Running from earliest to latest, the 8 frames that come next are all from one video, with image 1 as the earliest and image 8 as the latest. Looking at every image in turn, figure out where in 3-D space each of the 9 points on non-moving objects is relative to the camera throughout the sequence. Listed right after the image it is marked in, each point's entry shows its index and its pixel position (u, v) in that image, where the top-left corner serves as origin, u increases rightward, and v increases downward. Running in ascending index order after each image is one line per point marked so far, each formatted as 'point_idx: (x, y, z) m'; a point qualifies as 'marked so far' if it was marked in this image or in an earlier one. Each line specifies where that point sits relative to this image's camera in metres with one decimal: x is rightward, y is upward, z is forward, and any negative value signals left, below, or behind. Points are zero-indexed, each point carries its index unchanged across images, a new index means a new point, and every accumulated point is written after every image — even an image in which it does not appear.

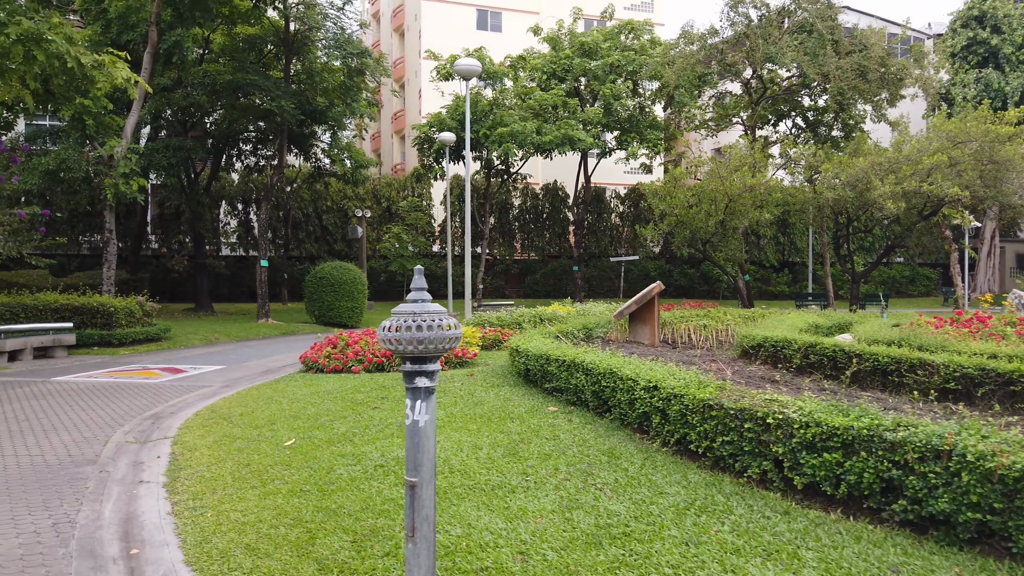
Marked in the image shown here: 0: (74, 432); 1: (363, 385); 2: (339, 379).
0: (-3.8, -1.3, +6.6) m
1: (-1.5, -1.0, +8.0) m
2: (-1.9, -1.0, +8.5) m
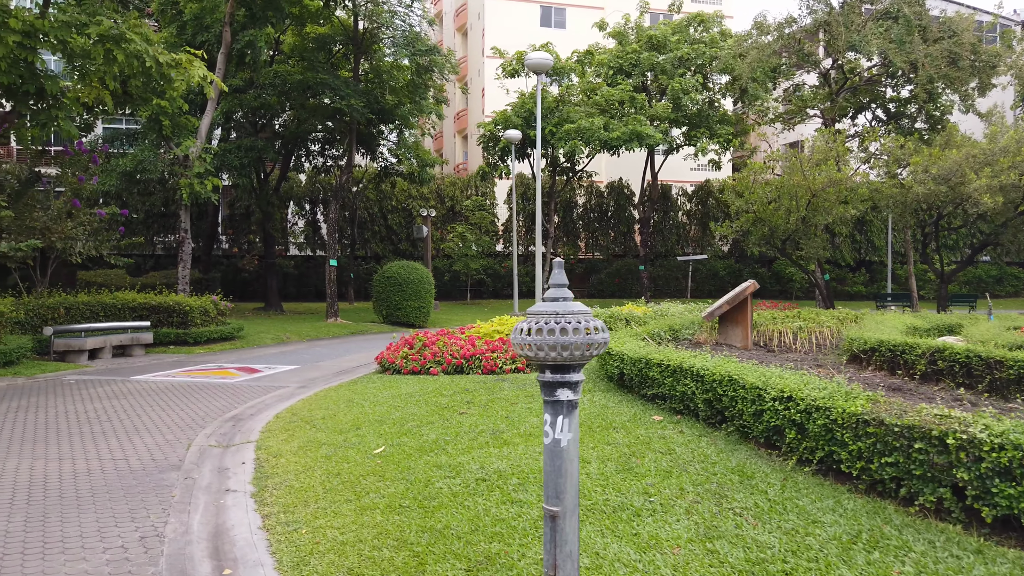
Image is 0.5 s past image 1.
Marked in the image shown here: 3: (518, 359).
0: (-3.0, -1.2, +6.4) m
1: (-0.7, -1.0, +7.6) m
2: (-1.0, -1.0, +8.2) m
3: (+0.1, -0.8, +8.8) m
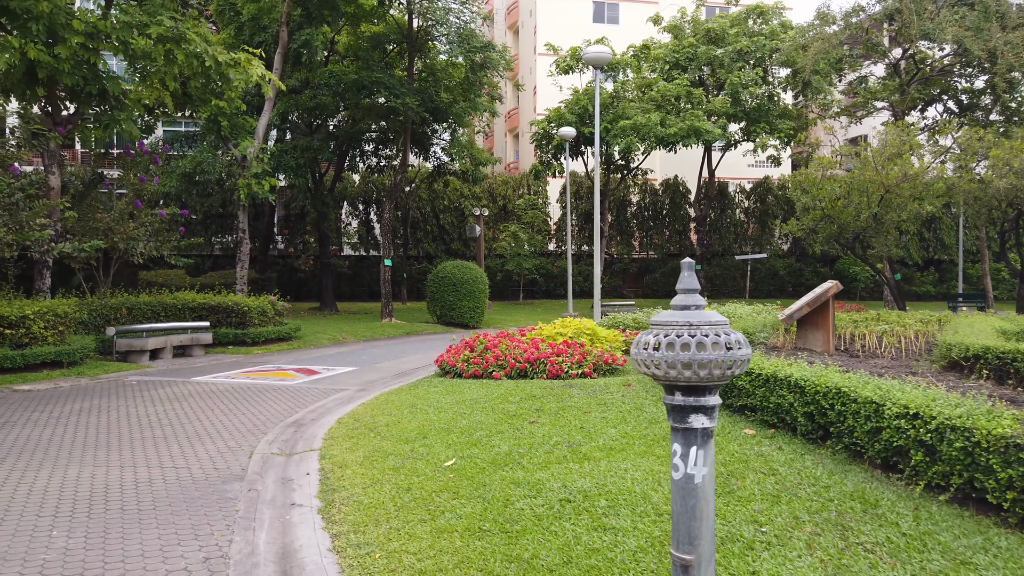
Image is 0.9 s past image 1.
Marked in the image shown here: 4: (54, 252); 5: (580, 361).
0: (-2.4, -1.3, +6.2) m
1: (0.0, -1.0, +7.3) m
2: (-0.3, -1.0, +7.9) m
3: (+0.8, -0.8, +8.4) m
4: (-7.0, +0.5, +11.6) m
5: (+0.7, -0.8, +8.4) m
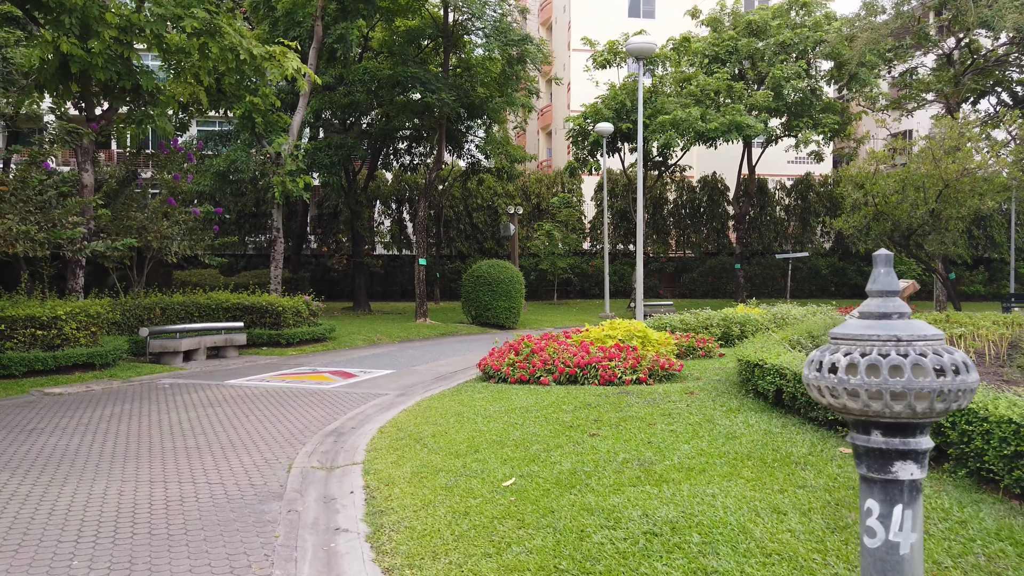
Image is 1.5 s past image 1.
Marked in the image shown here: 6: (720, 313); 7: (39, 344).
0: (-2.0, -1.3, +5.8) m
1: (+0.5, -1.0, +6.8) m
2: (+0.2, -1.0, +7.4) m
3: (+1.3, -0.8, +7.9) m
4: (-6.3, +0.6, +11.4) m
5: (+1.3, -0.8, +7.9) m
6: (+3.5, -0.4, +13.0) m
7: (-6.3, -0.7, +10.2) m
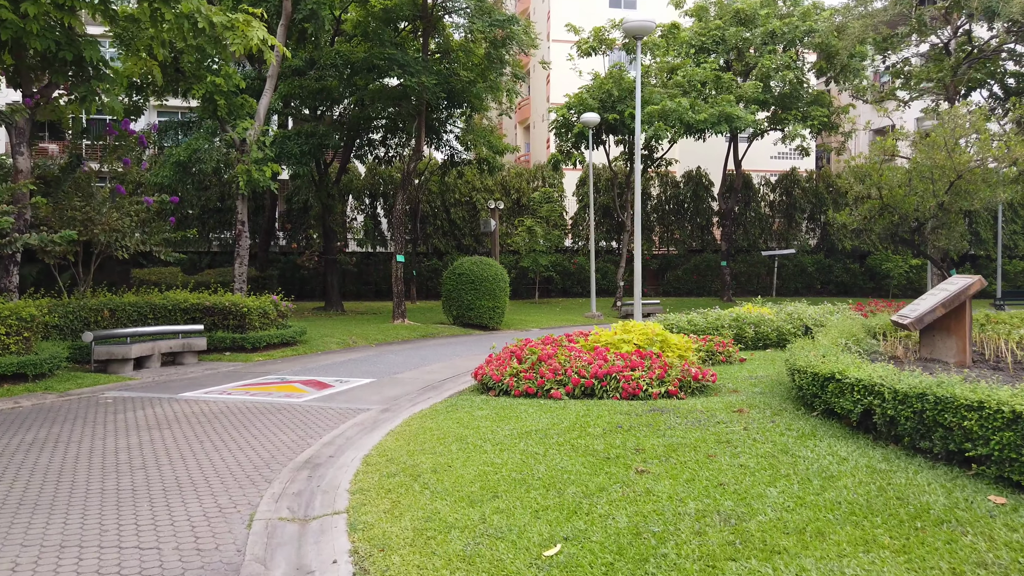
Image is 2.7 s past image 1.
0: (-1.8, -1.2, +4.6) m
1: (+0.6, -1.0, +5.6) m
2: (+0.3, -1.0, +6.2) m
3: (+1.4, -0.8, +6.7) m
4: (-6.4, +0.6, +10.0) m
5: (+1.3, -0.8, +6.8) m
6: (+3.4, -0.4, +11.9) m
7: (-6.3, -0.7, +8.8) m
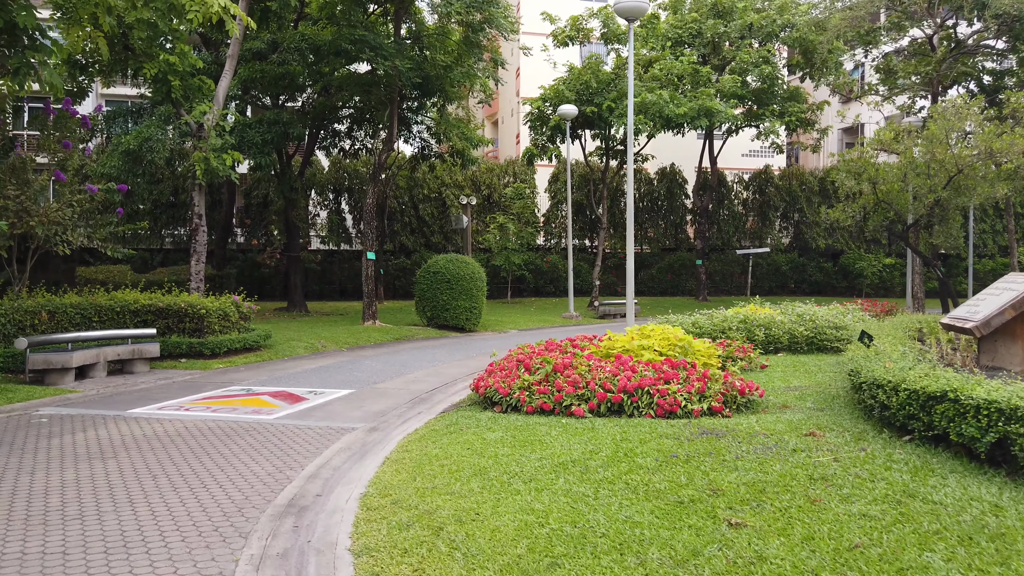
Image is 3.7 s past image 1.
0: (-1.6, -1.2, +3.5) m
1: (+0.8, -1.0, +4.6) m
2: (+0.4, -1.0, +5.2) m
3: (+1.5, -0.8, +5.8) m
4: (-6.4, +0.6, +8.6) m
5: (+1.4, -0.8, +5.8) m
6: (+3.2, -0.4, +11.1) m
7: (-6.3, -0.7, +7.4) m
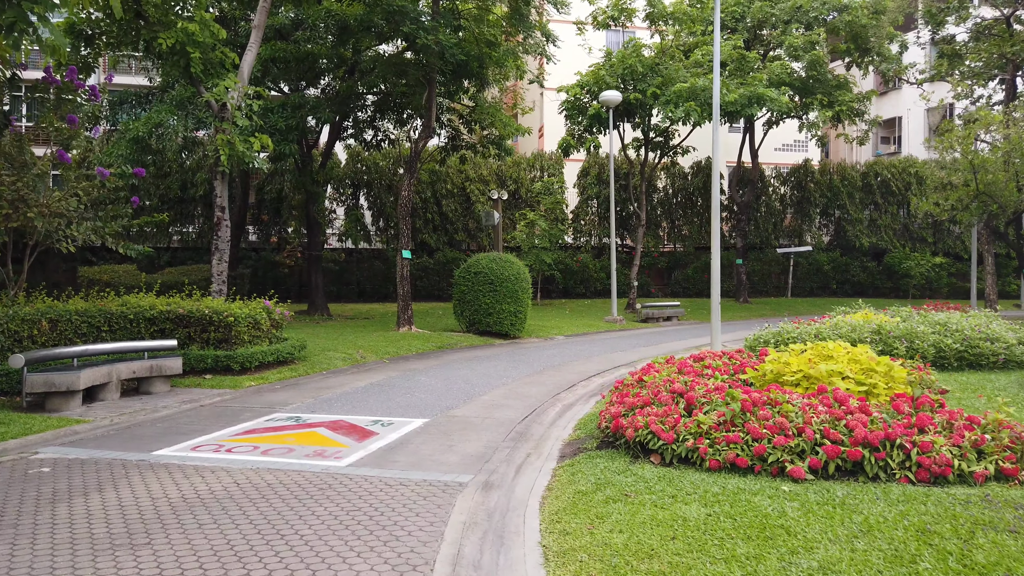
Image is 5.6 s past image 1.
0: (-0.5, -1.3, +1.8) m
1: (+1.8, -1.0, +2.9) m
2: (+1.5, -1.0, +3.5) m
3: (+2.5, -0.8, +4.1) m
4: (-5.4, +0.5, +6.9) m
5: (+2.5, -0.8, +4.1) m
6: (+4.3, -0.4, +9.4) m
7: (-5.2, -0.8, +5.7) m
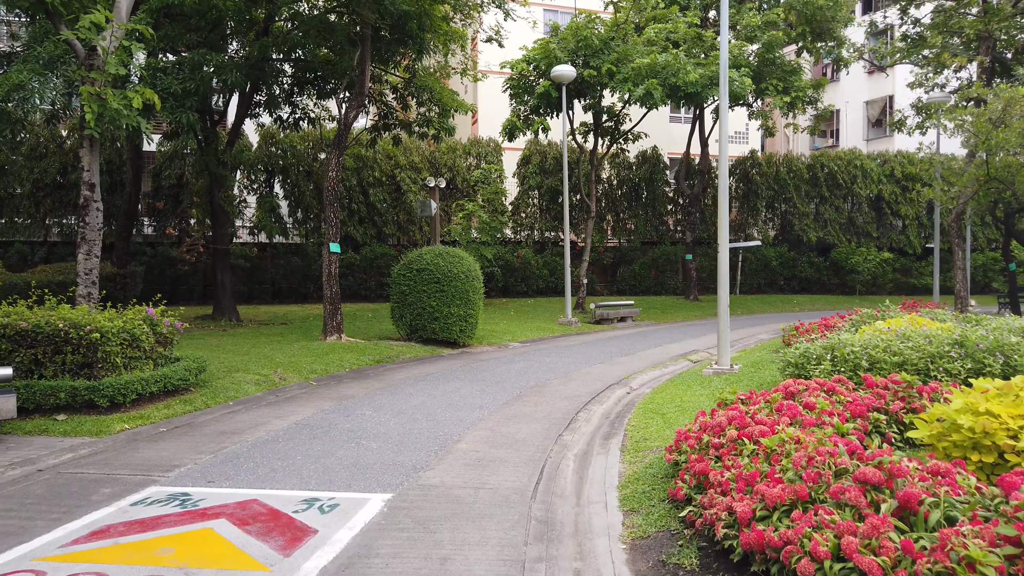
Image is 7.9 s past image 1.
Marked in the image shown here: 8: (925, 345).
0: (+0.1, -1.4, -0.7) m
1: (+2.3, -1.1, +0.7) m
2: (+1.9, -1.1, +1.3) m
3: (+2.9, -0.9, +2.0) m
4: (-5.3, +0.5, +3.9) m
5: (+2.8, -0.9, +2.0) m
6: (+4.1, -0.4, +7.4) m
7: (-5.0, -0.8, +2.8) m
8: (+3.7, -0.5, +6.9) m
